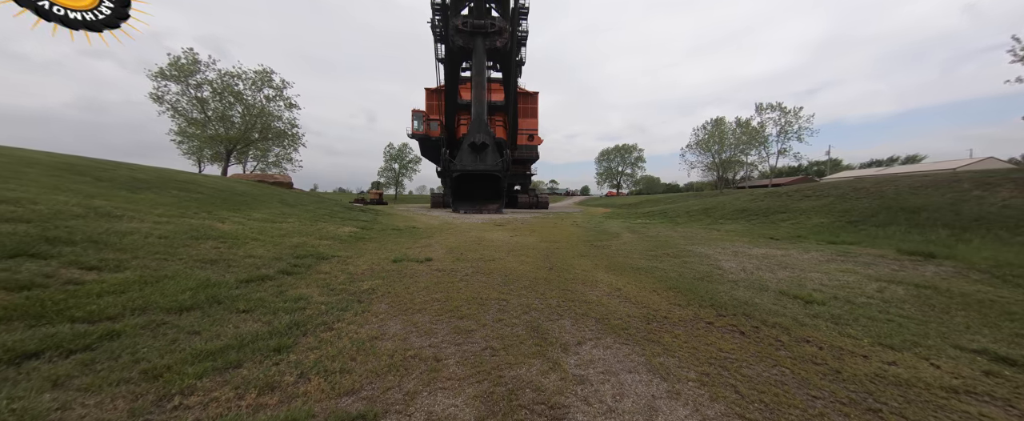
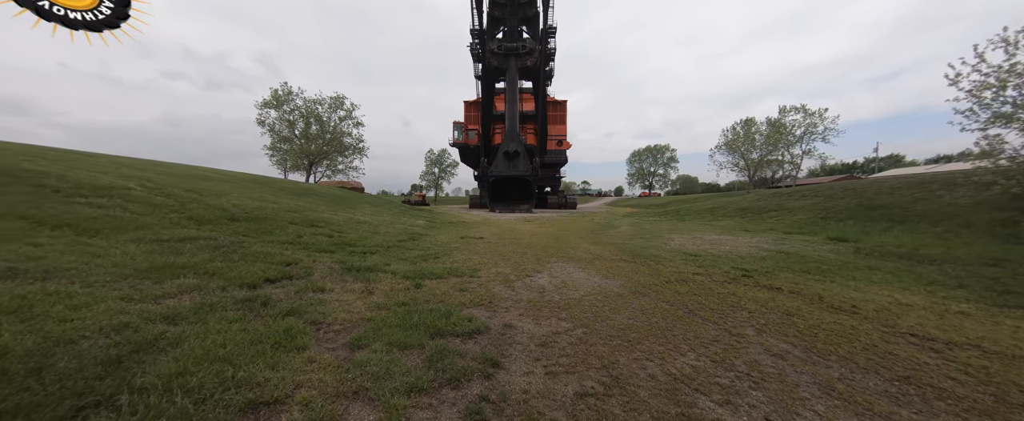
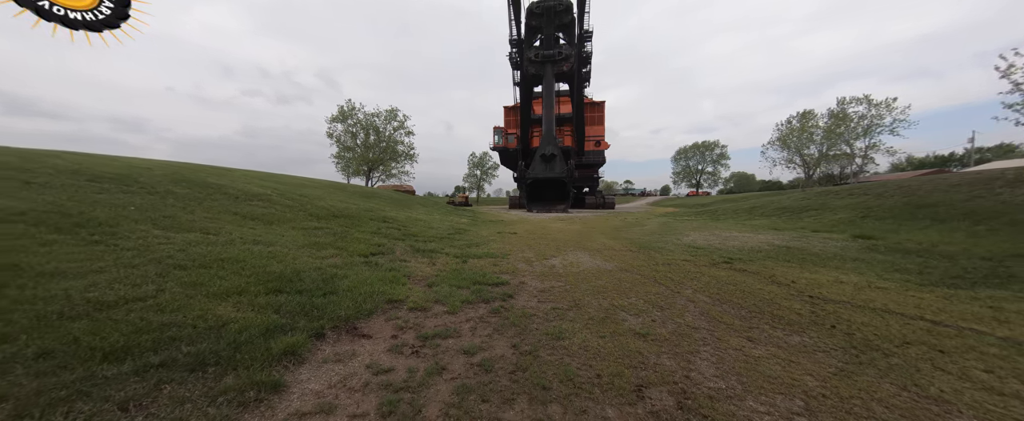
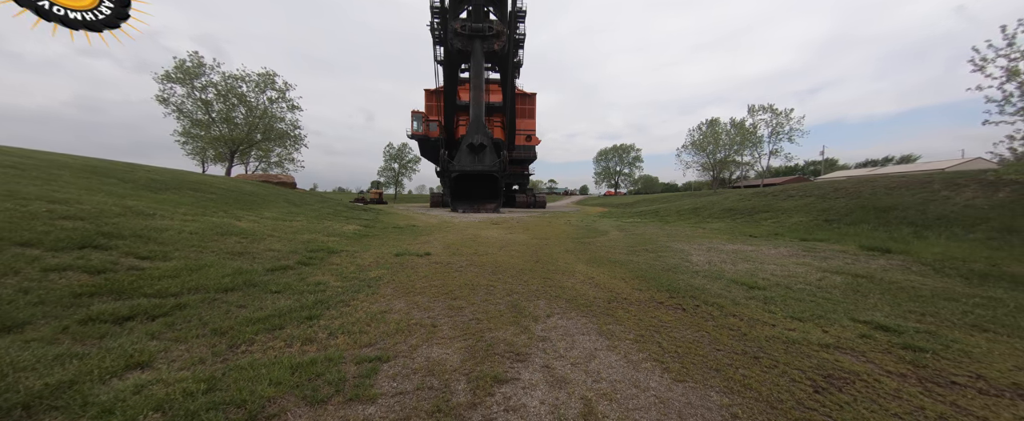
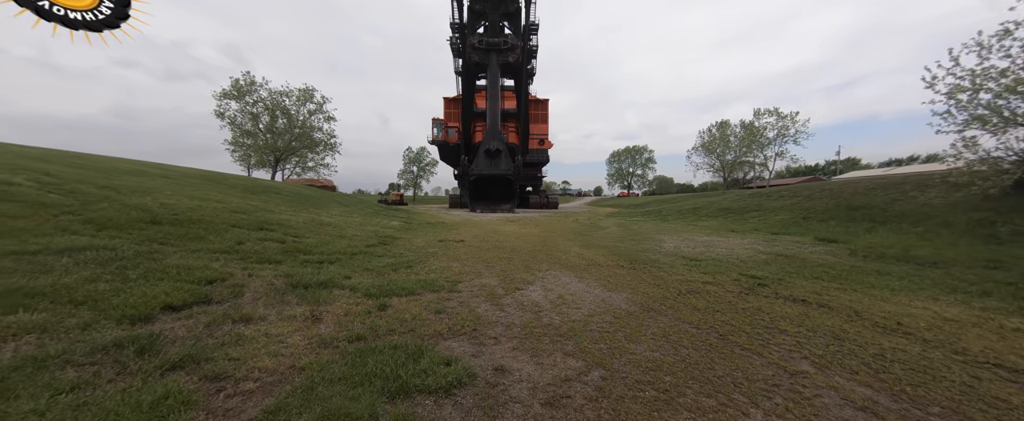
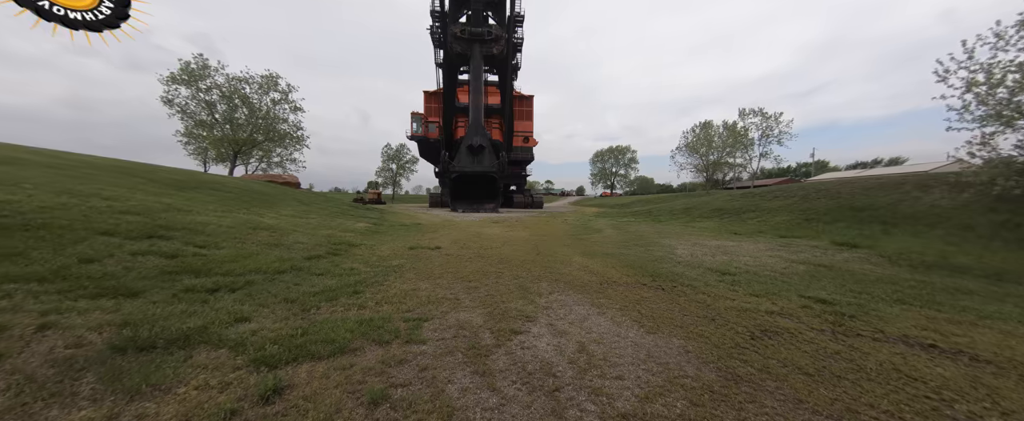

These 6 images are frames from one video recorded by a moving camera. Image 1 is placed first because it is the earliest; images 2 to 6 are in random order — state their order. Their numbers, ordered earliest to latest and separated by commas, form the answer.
4, 6, 5, 2, 3
